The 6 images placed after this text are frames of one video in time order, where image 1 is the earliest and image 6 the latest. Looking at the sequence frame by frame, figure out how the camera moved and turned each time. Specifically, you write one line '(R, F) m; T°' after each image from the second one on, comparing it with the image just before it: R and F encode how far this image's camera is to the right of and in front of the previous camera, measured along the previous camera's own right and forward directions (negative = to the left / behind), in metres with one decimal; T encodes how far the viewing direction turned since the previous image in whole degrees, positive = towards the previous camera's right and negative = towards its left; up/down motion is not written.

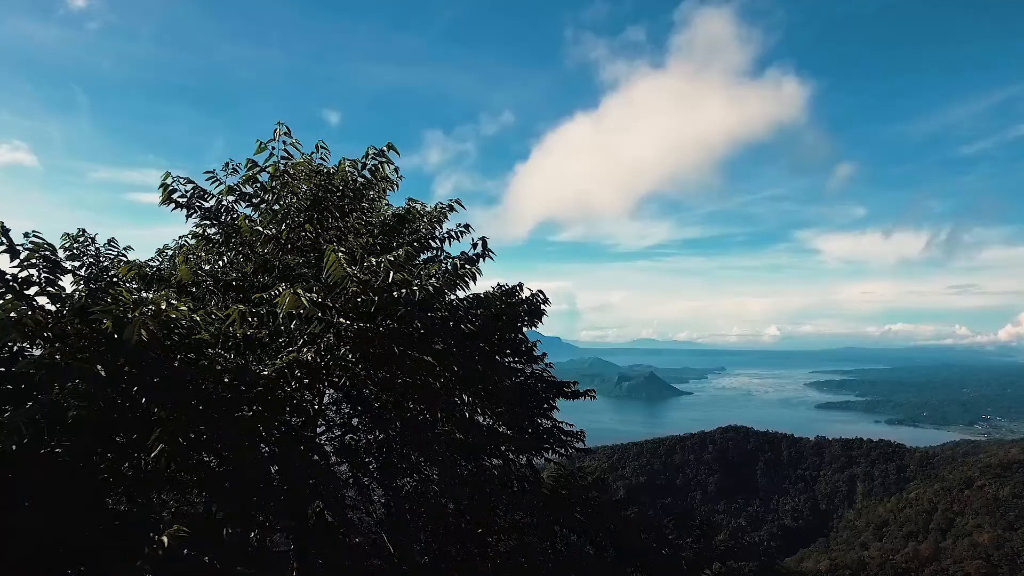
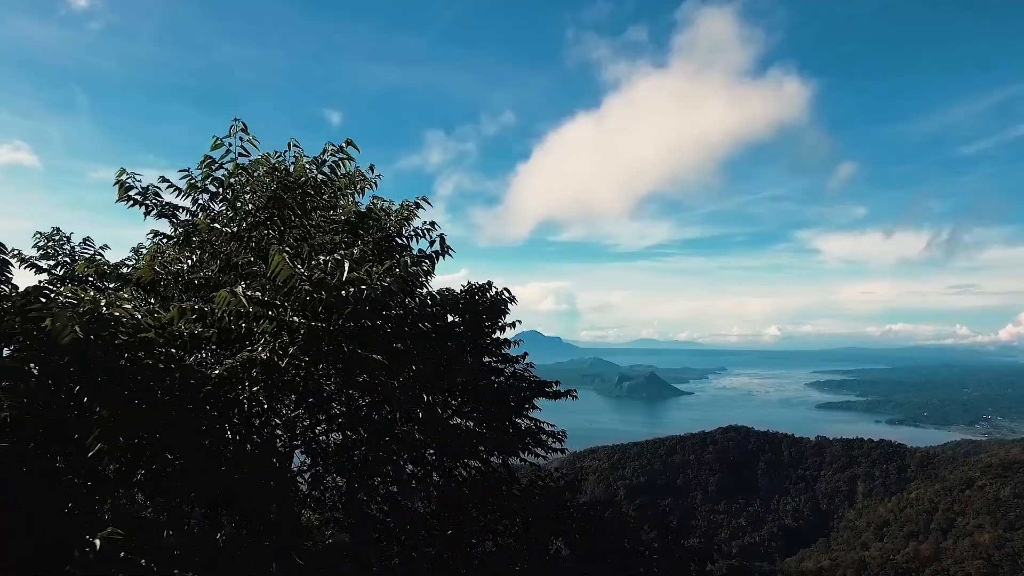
(-0.1, +0.2) m; 0°
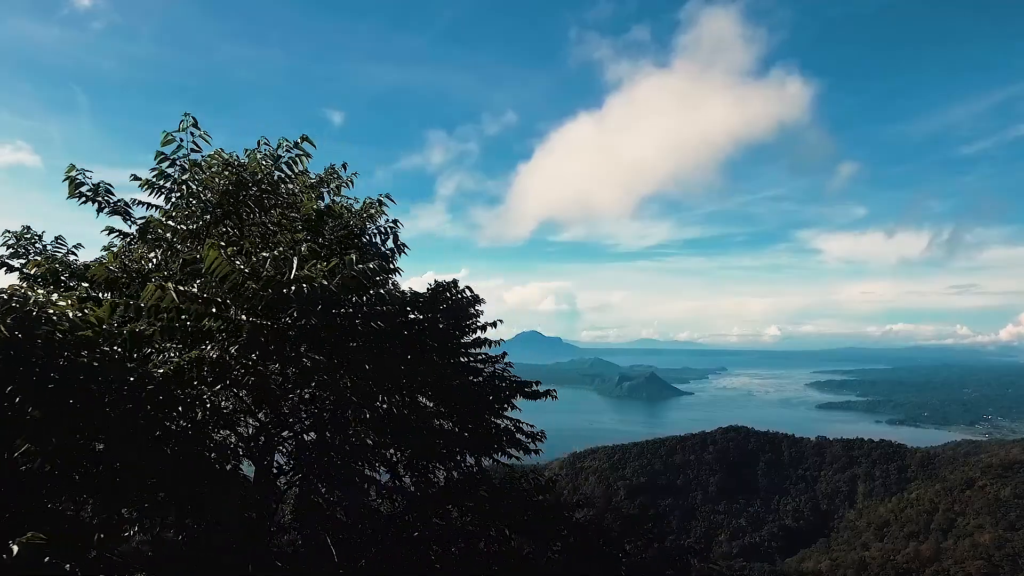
(-0.1, +0.6) m; 0°
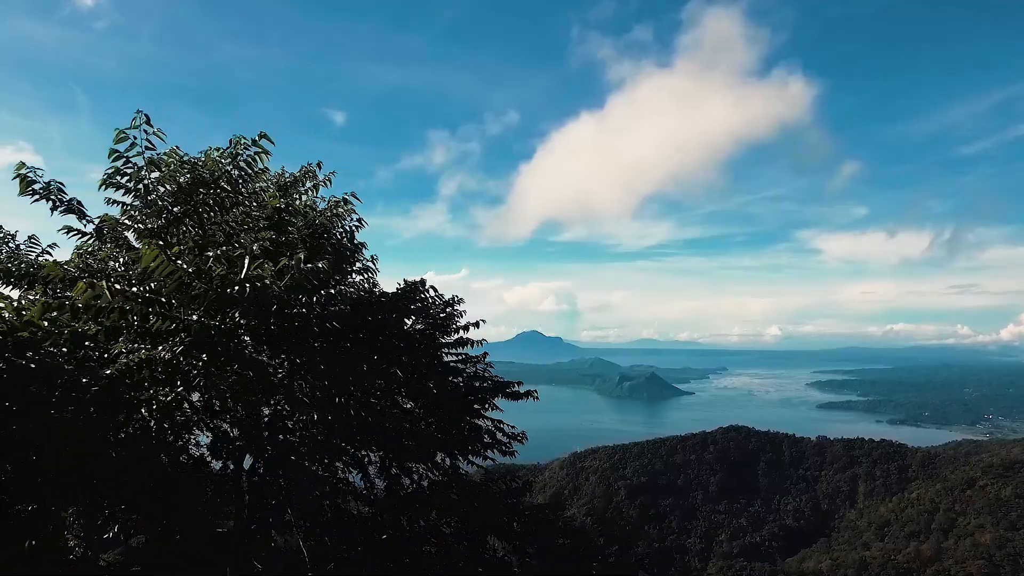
(+0.3, +0.1) m; 0°
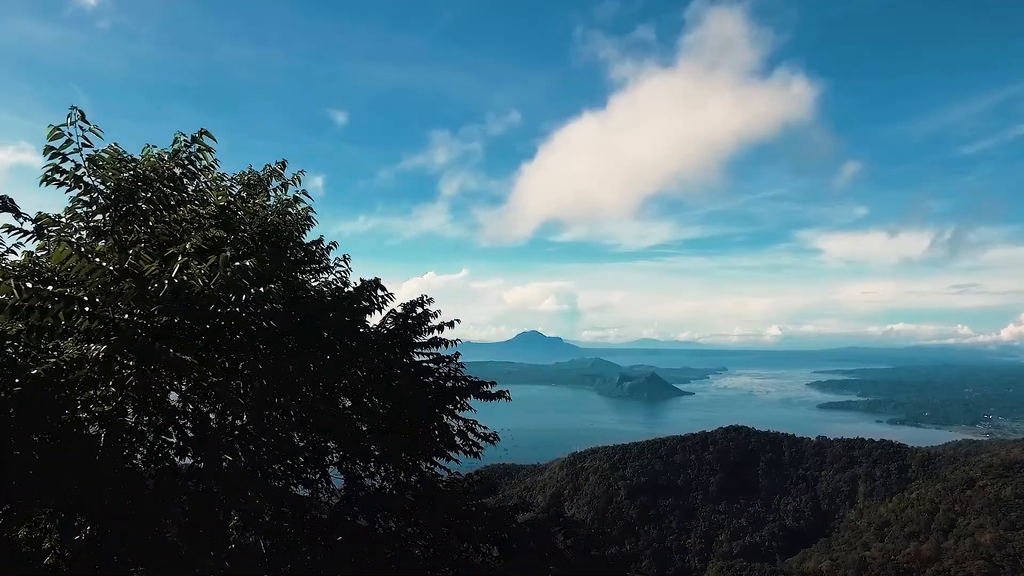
(+0.4, 0.0) m; 0°
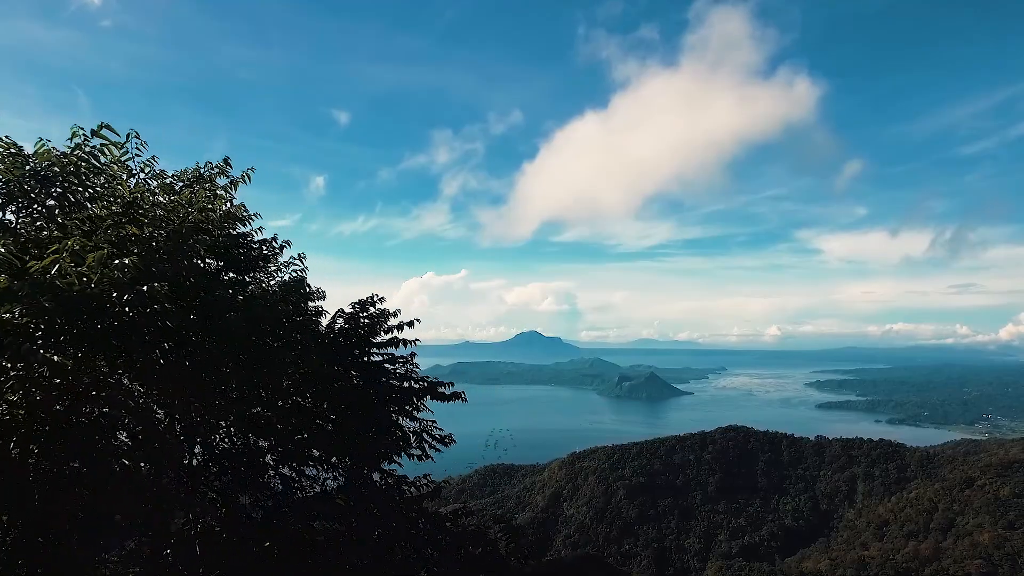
(+0.6, +0.2) m; 0°
